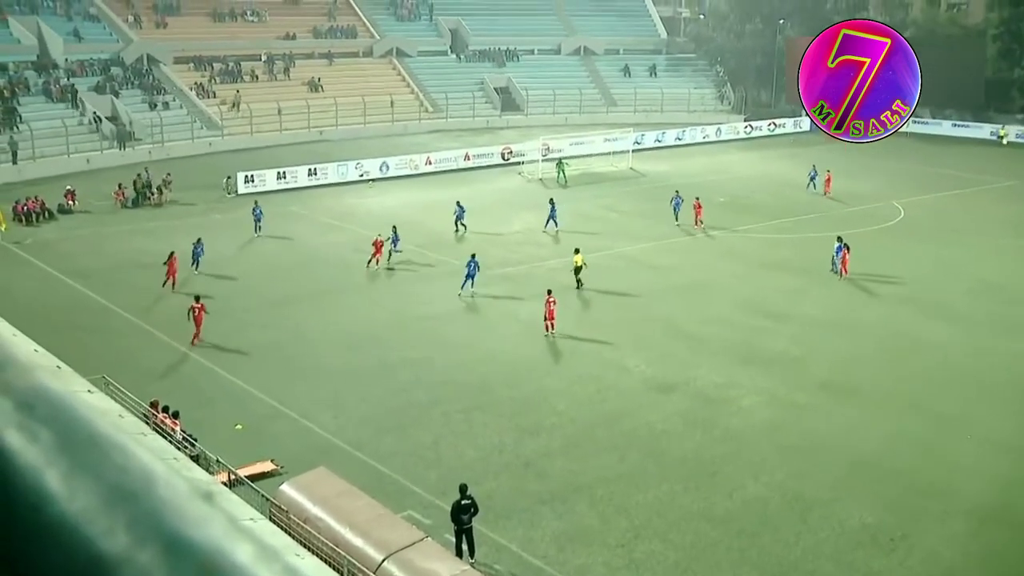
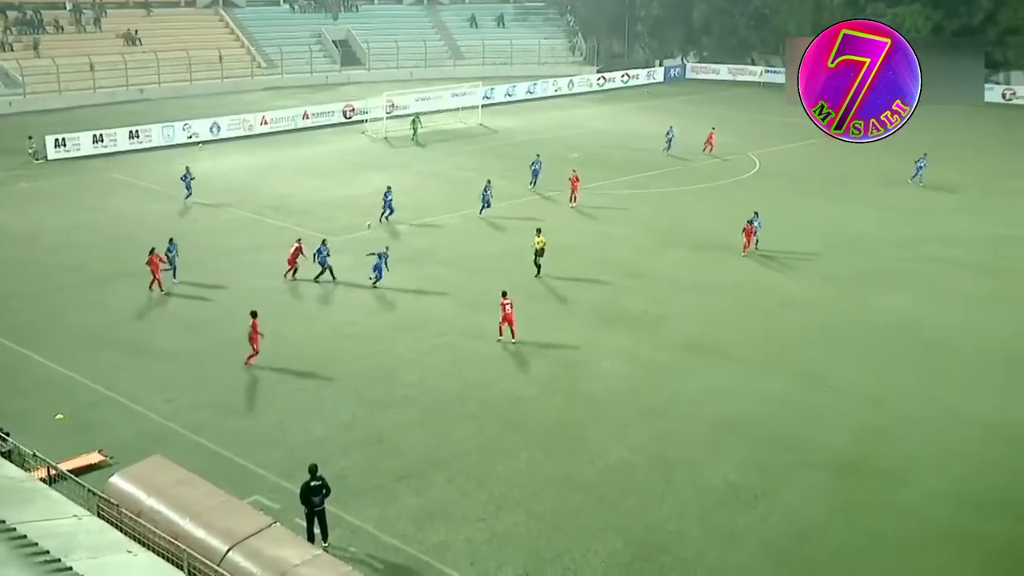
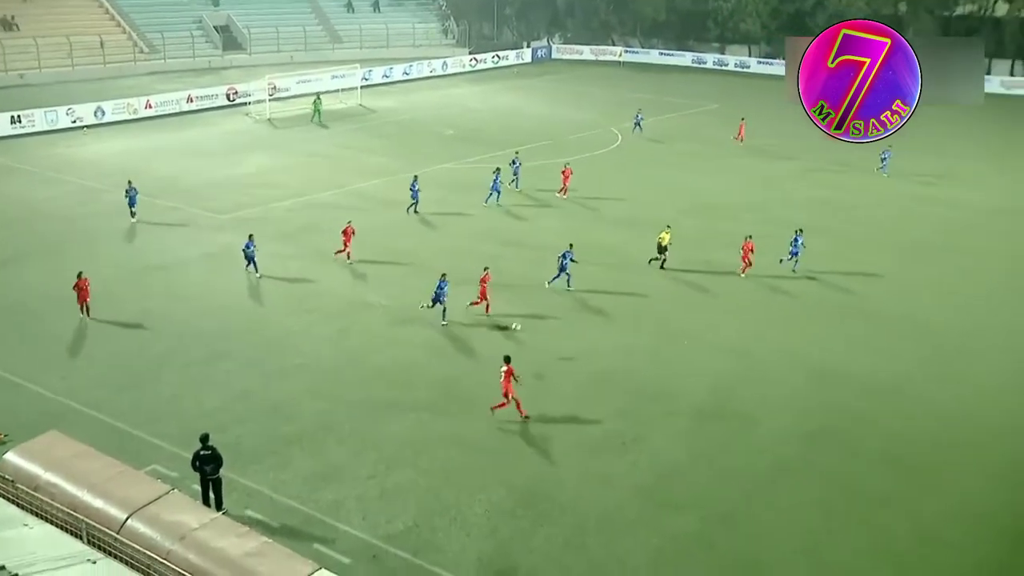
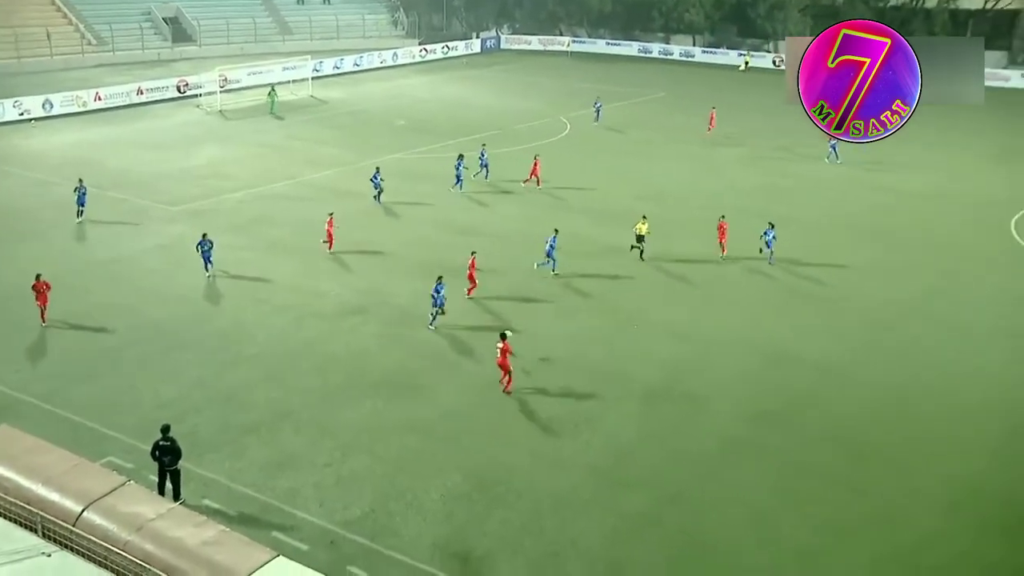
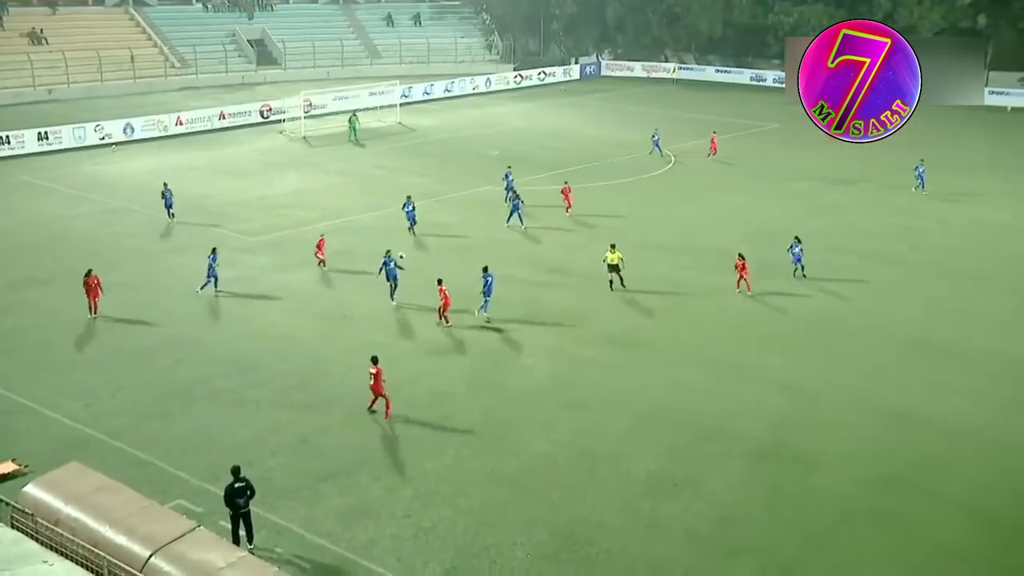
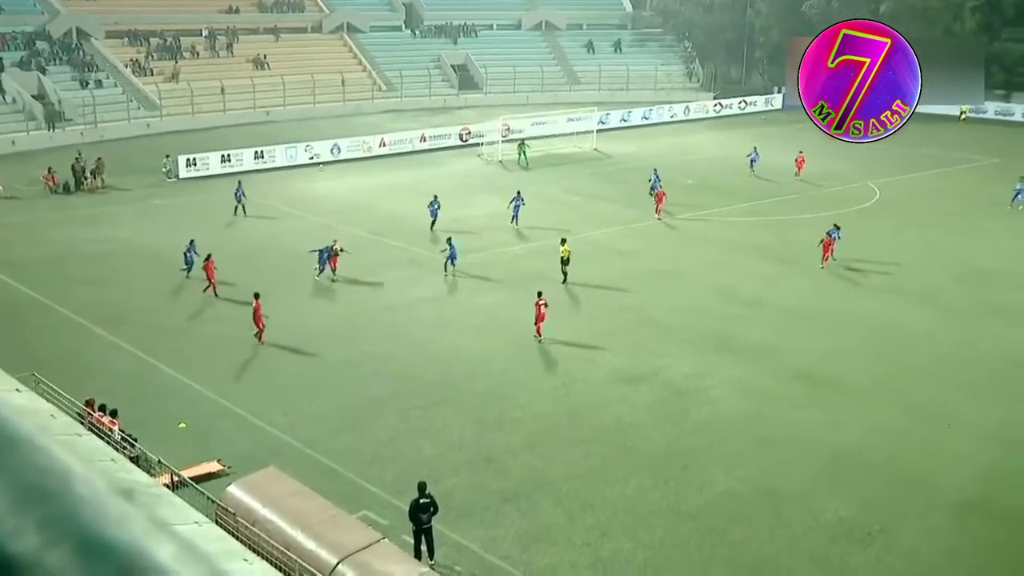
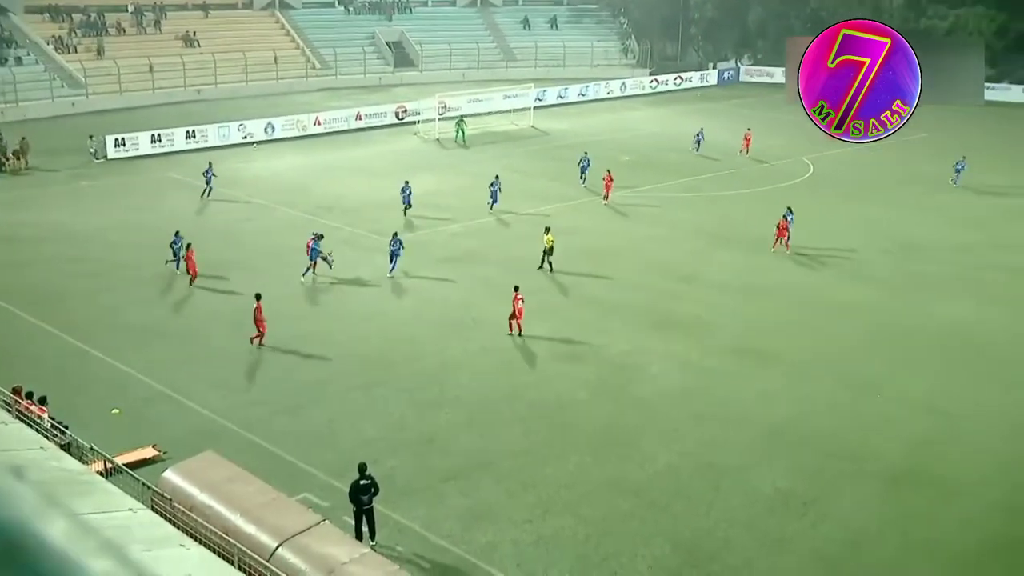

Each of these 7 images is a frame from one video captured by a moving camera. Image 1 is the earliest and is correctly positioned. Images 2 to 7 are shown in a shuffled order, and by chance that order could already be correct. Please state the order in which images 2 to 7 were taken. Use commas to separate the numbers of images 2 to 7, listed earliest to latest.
6, 7, 2, 5, 3, 4
